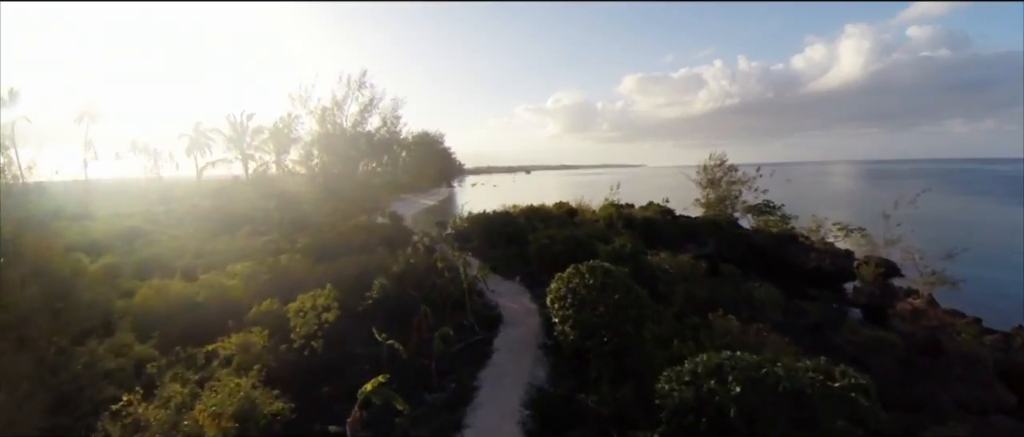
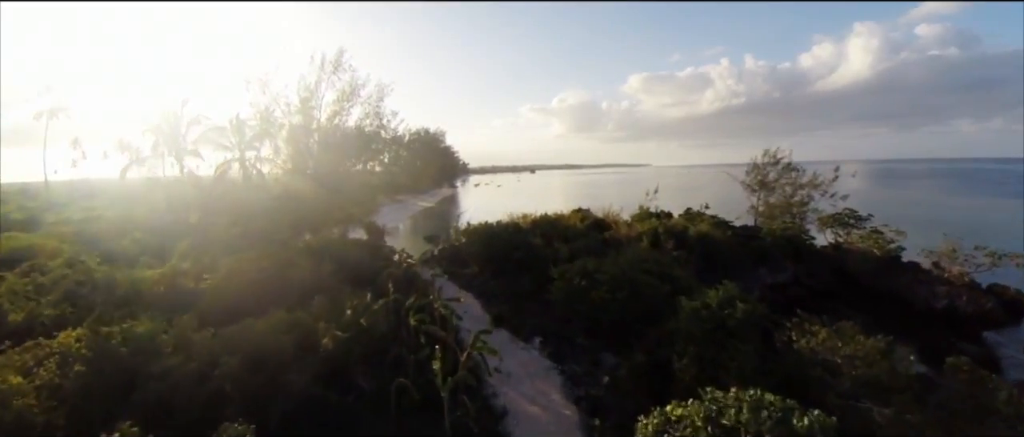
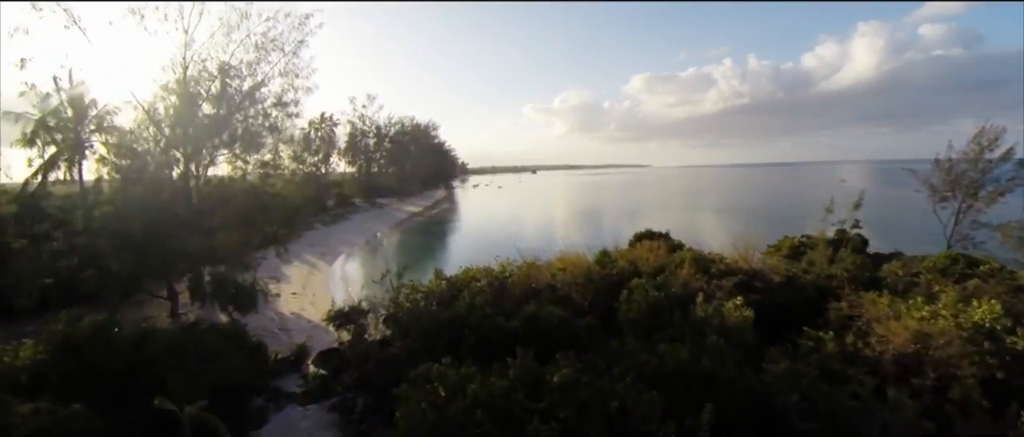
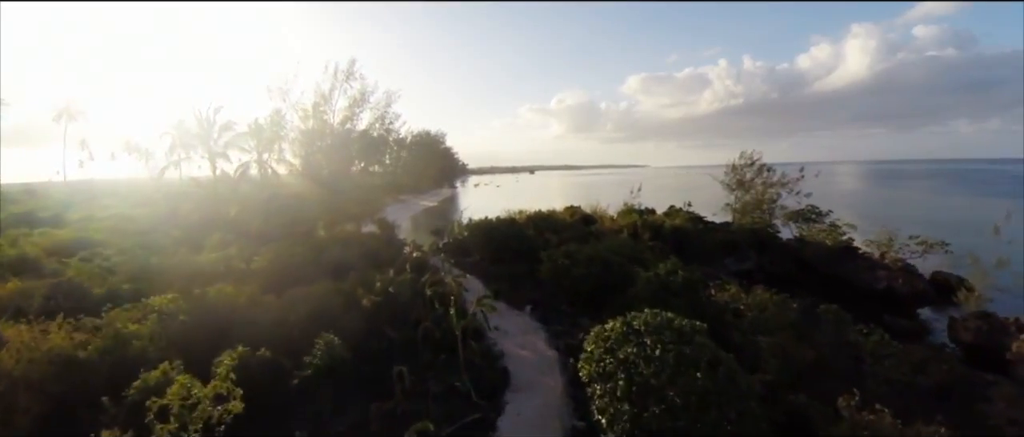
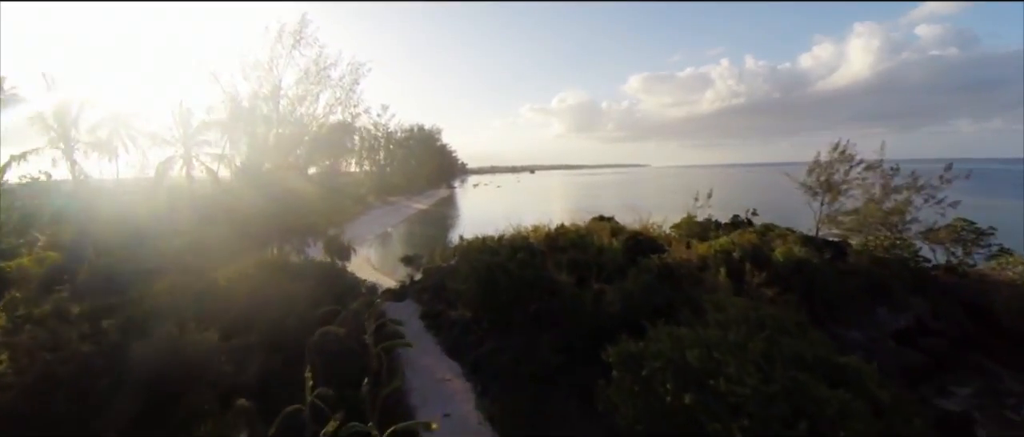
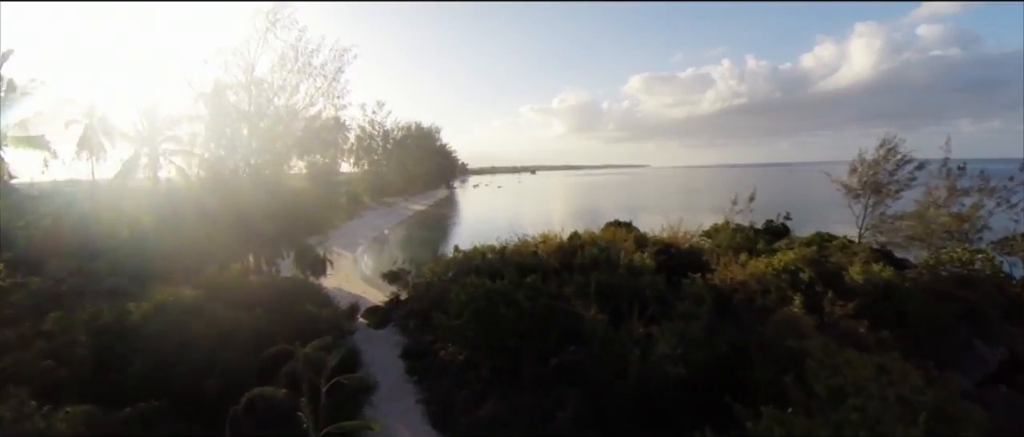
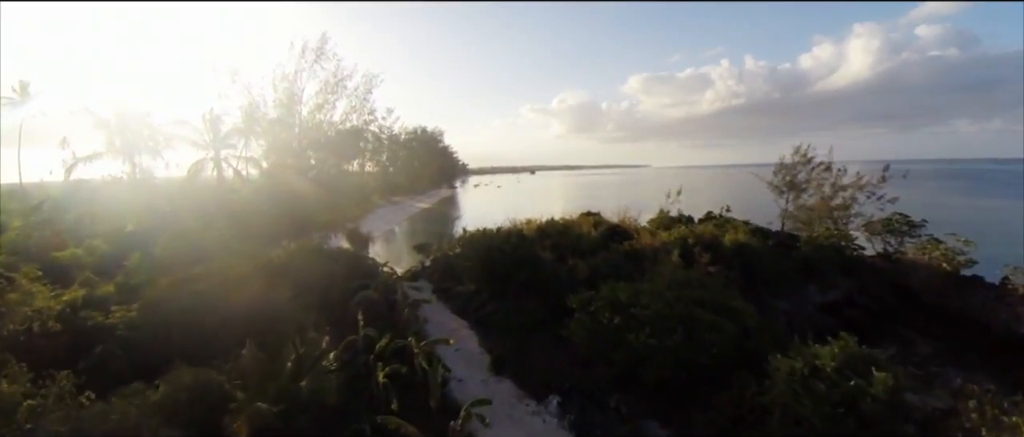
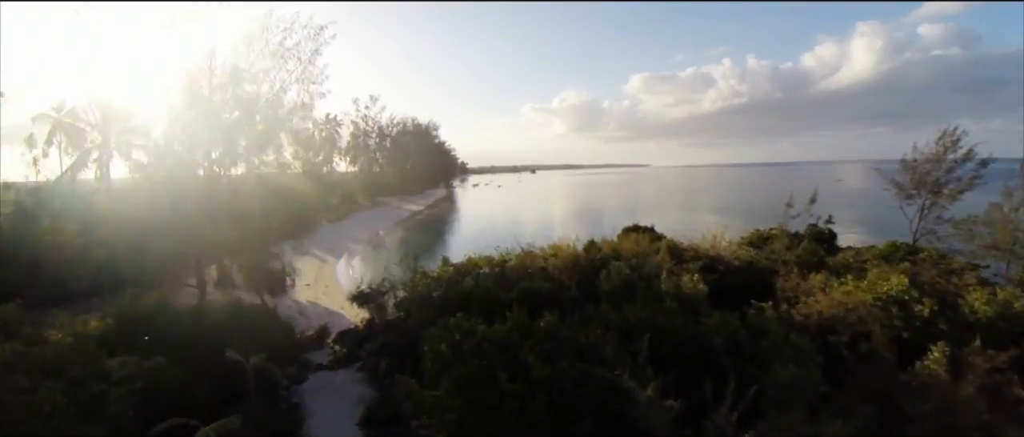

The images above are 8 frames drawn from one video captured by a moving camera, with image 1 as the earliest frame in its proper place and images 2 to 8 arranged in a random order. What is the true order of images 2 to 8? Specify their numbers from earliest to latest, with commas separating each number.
4, 2, 7, 5, 6, 8, 3
